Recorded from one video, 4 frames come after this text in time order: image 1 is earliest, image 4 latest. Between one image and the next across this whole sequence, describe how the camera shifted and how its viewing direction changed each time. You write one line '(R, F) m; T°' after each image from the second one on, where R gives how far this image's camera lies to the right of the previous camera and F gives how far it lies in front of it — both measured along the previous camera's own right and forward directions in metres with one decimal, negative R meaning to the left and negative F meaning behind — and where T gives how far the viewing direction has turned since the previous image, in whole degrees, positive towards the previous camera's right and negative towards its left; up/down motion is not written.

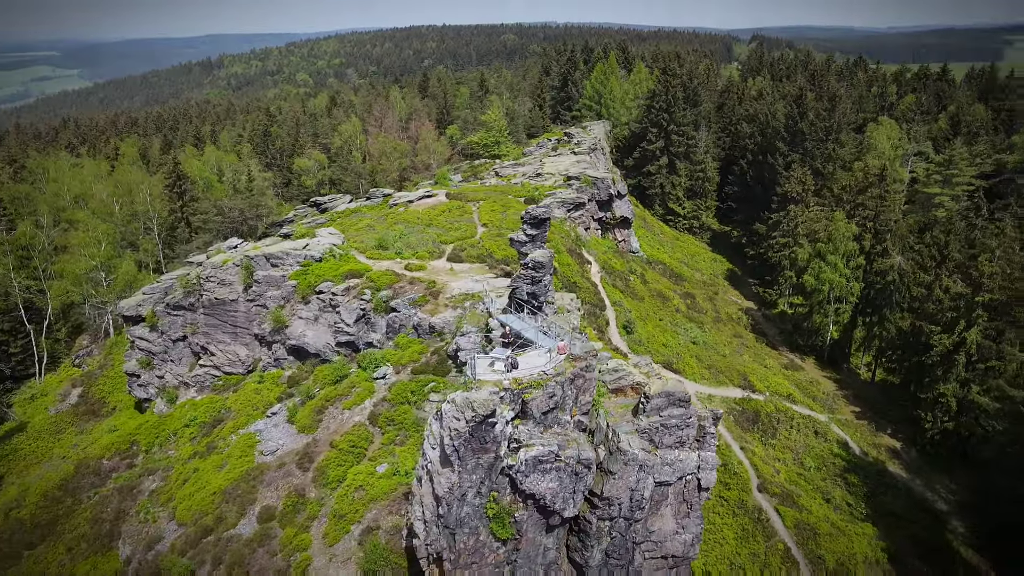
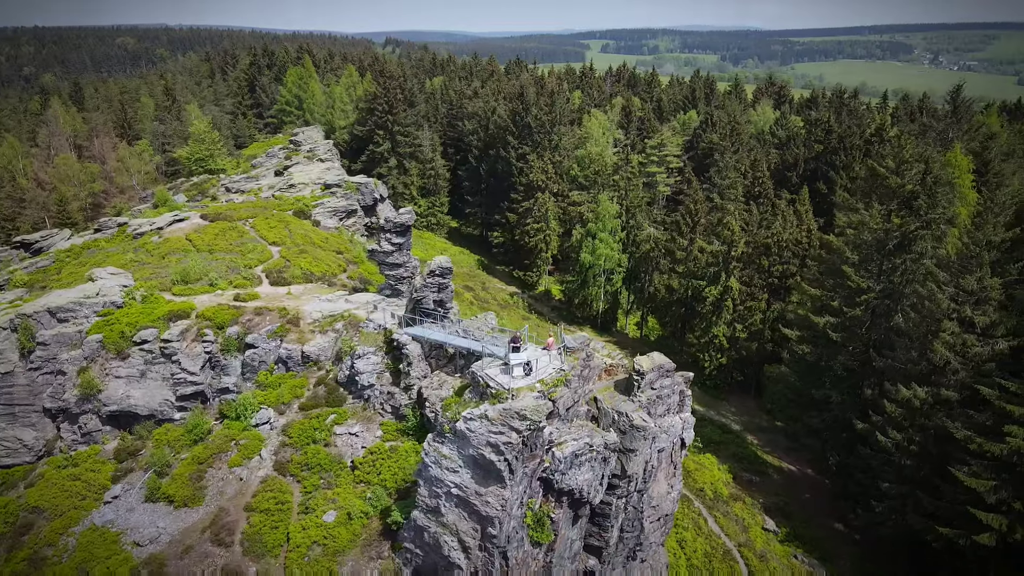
(-7.7, +2.0) m; +25°
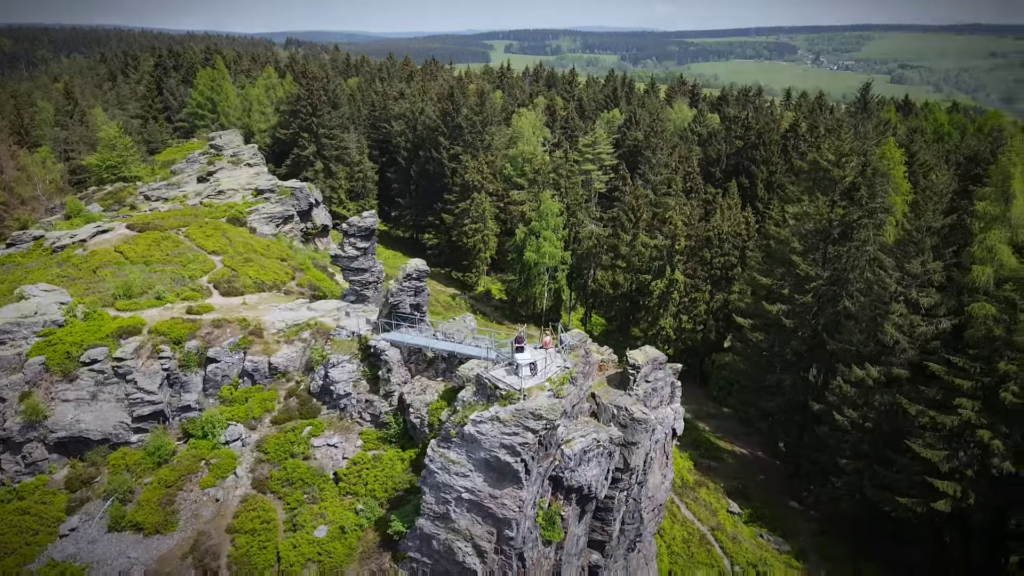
(-2.1, +0.2) m; +7°
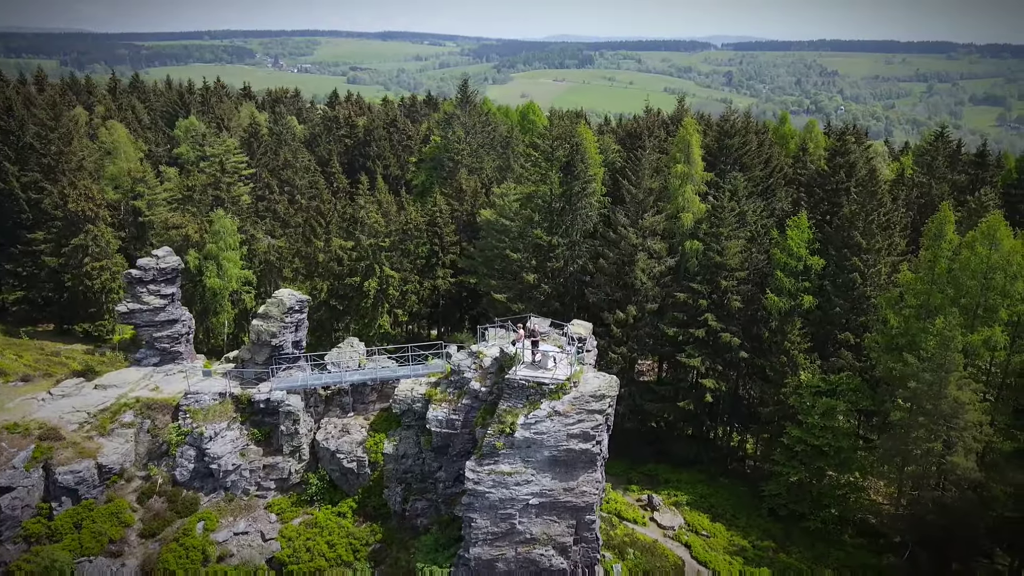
(-10.5, +3.7) m; +36°
